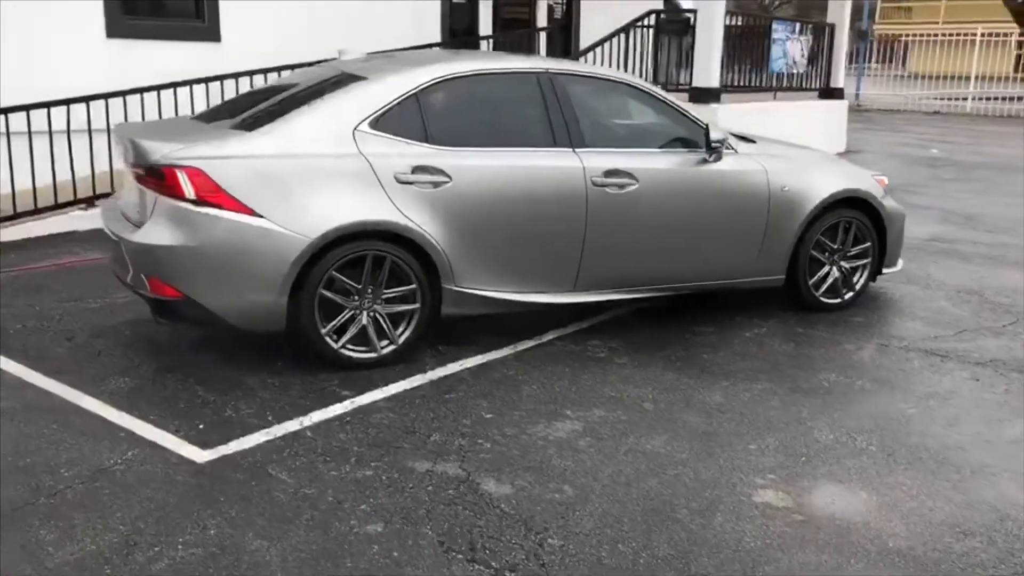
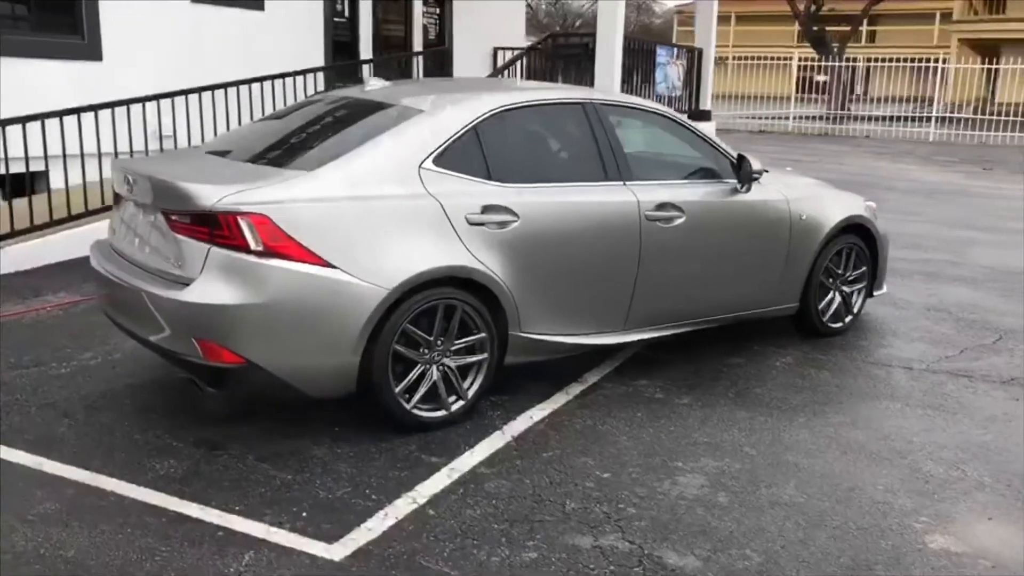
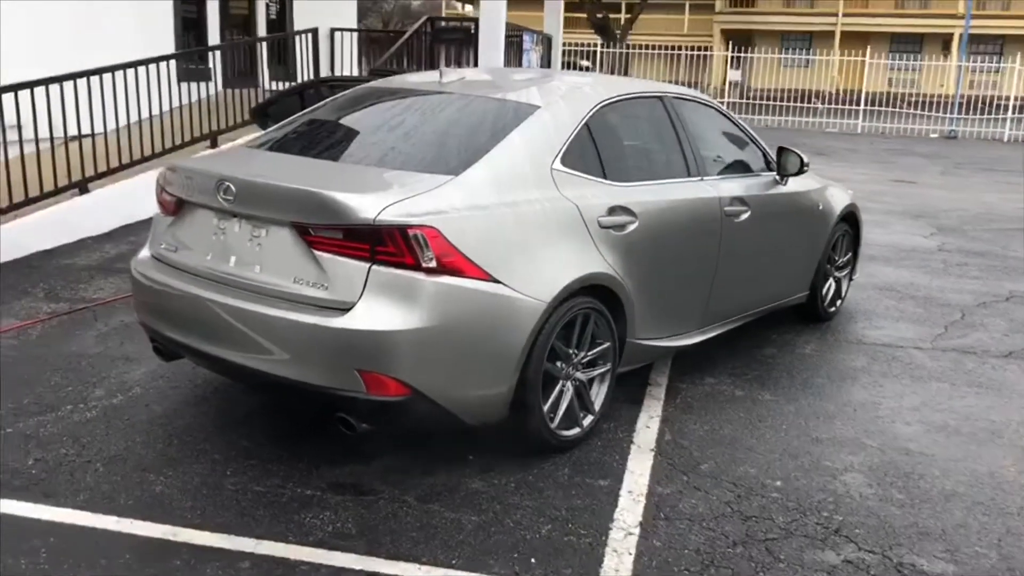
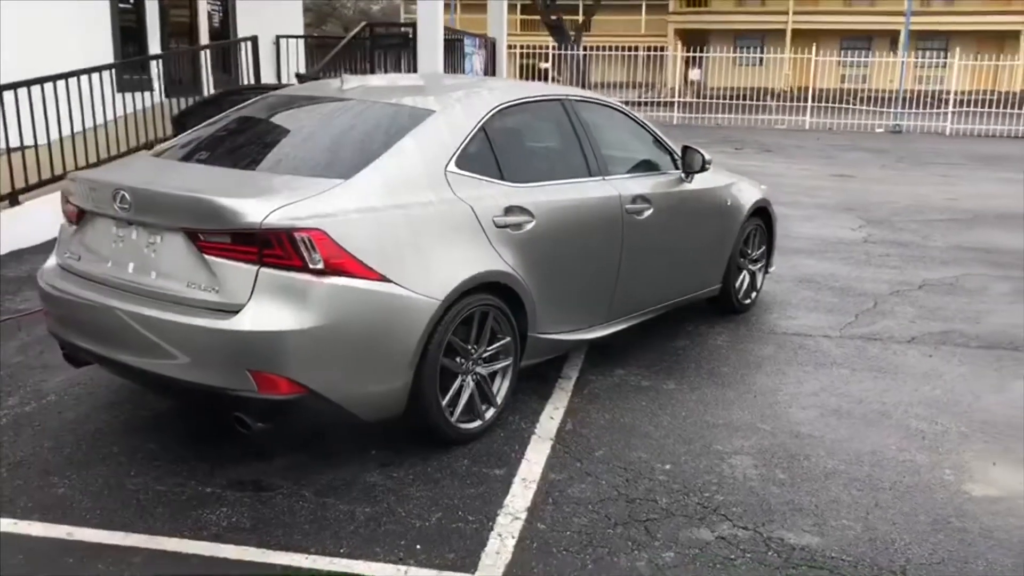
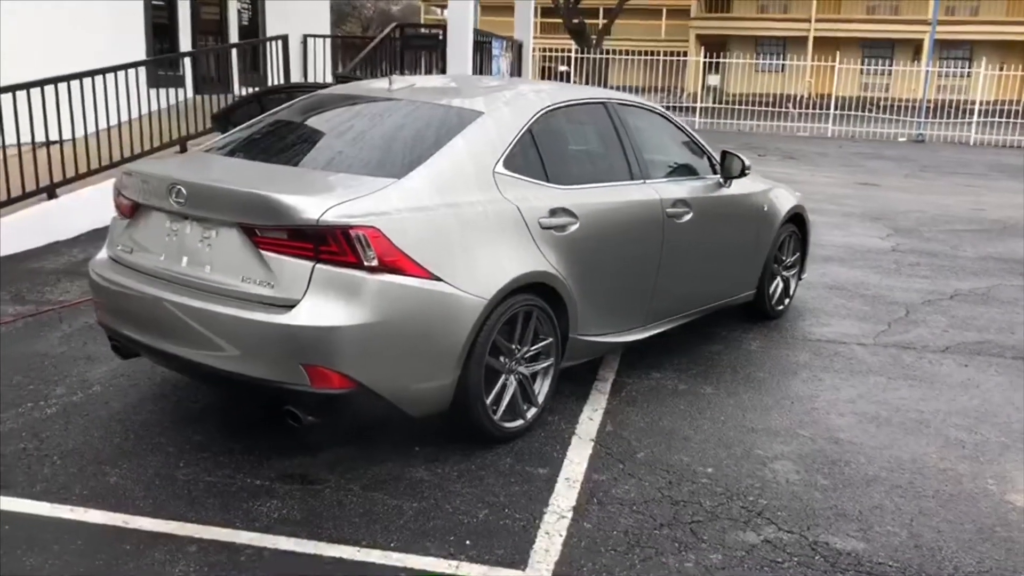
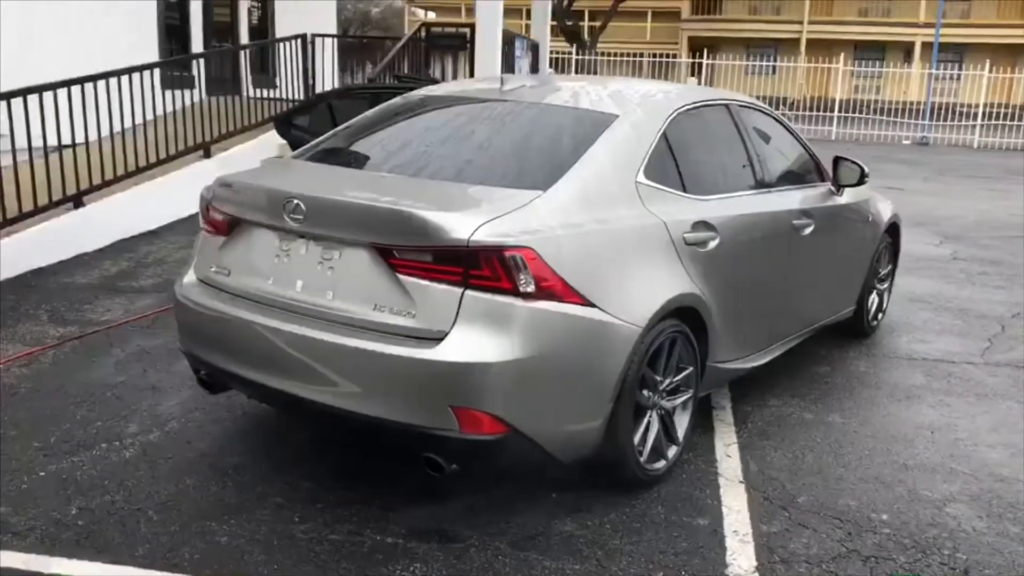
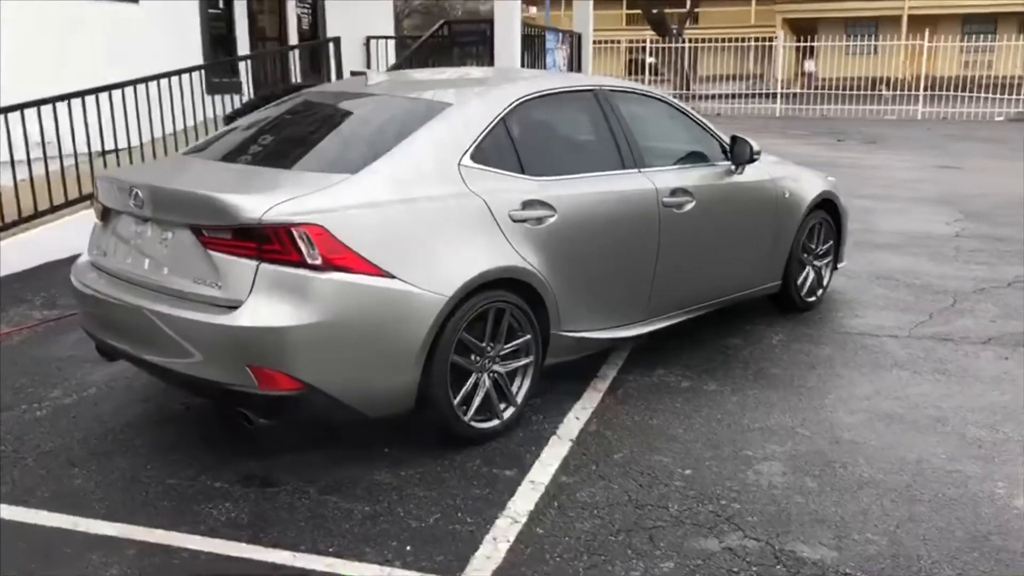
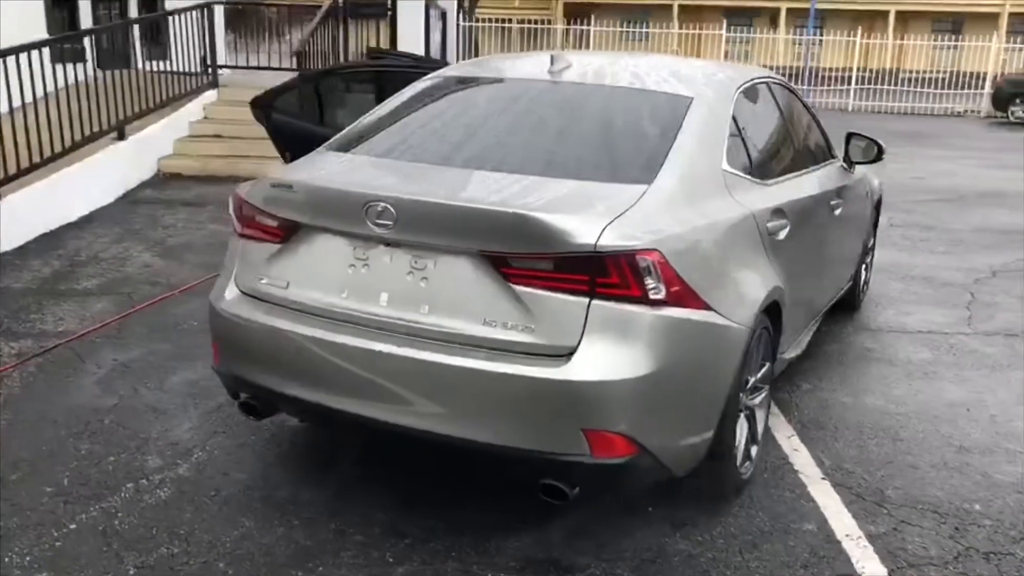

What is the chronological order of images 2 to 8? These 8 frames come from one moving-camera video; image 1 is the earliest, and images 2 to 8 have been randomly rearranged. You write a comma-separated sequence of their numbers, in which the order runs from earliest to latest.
2, 7, 4, 5, 3, 6, 8
